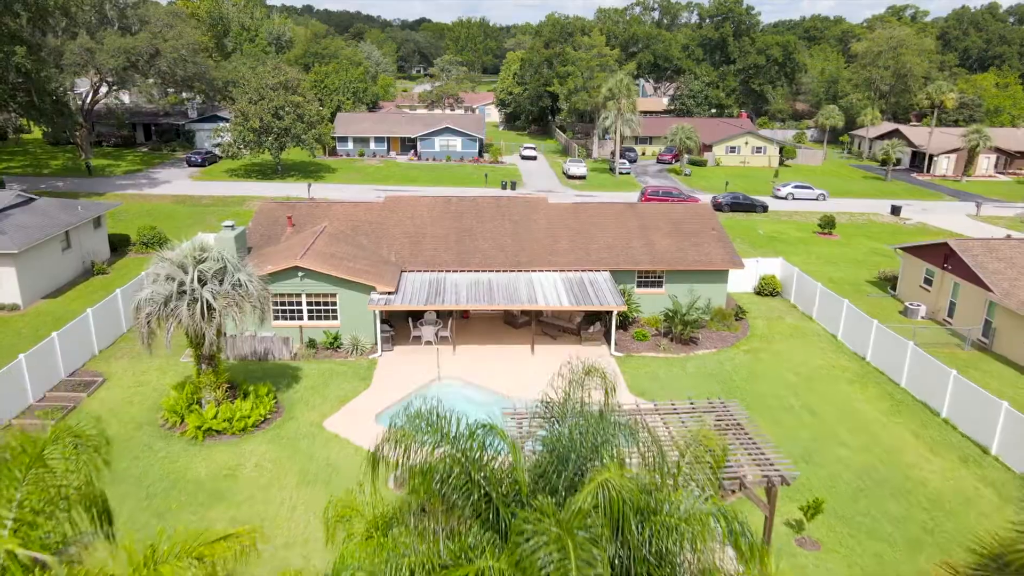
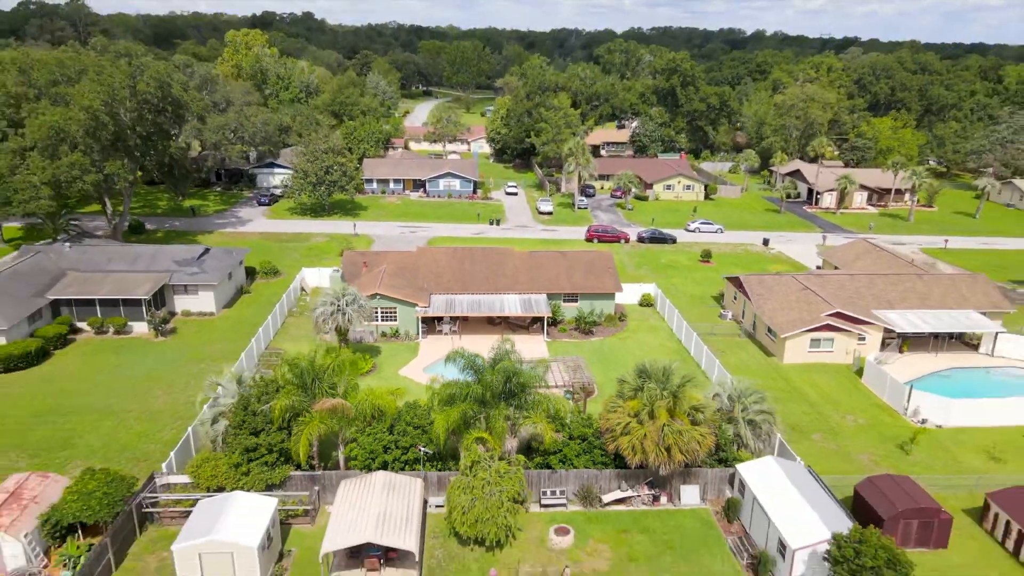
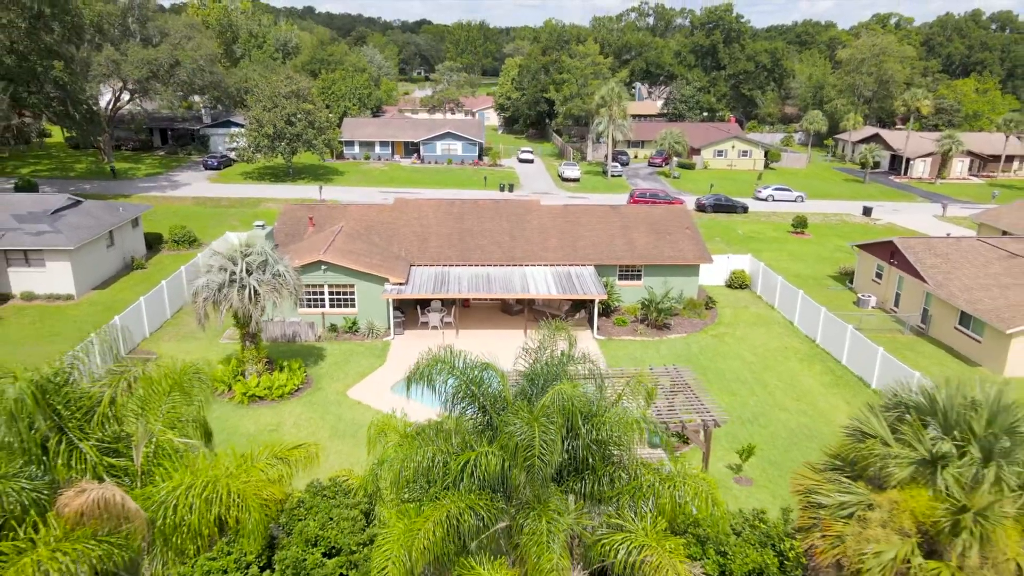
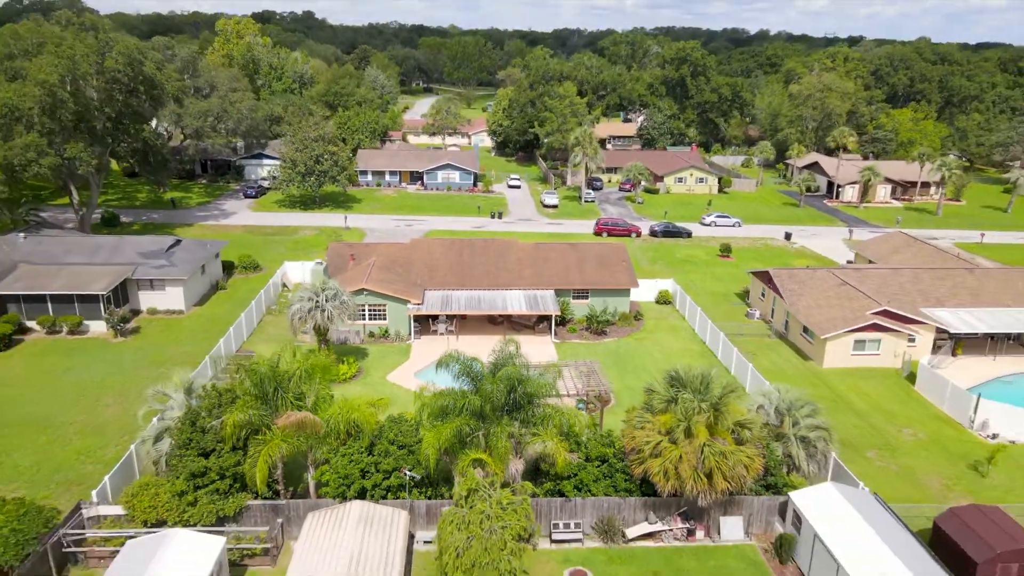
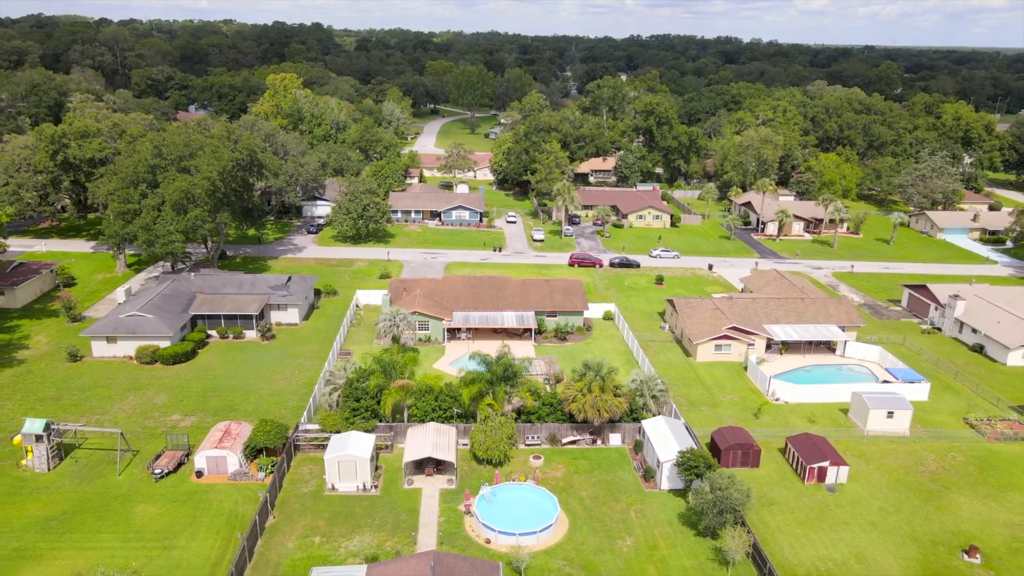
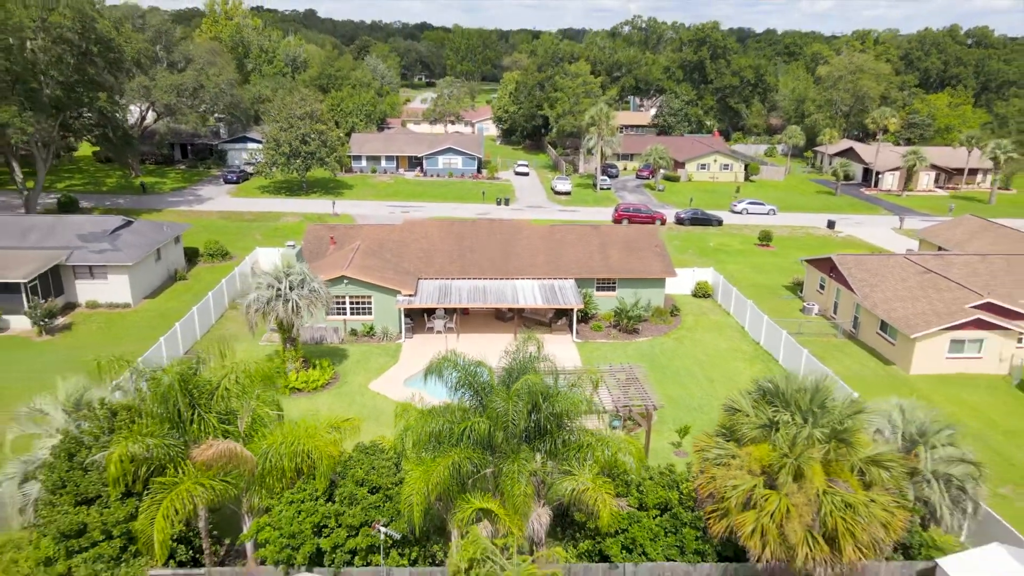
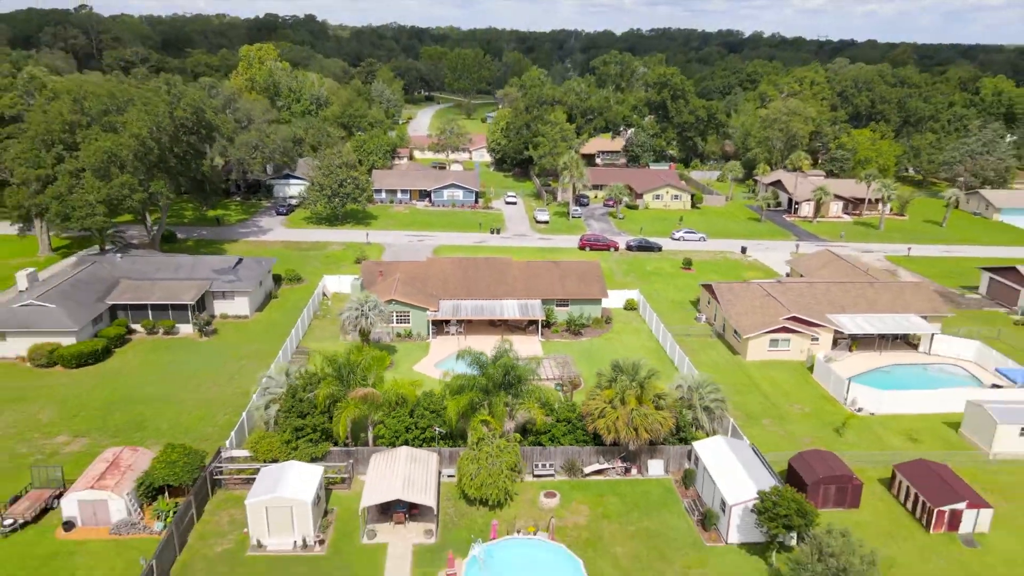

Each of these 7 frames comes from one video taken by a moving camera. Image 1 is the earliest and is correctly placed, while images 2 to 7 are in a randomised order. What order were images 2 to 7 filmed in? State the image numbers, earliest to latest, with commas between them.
3, 6, 4, 2, 7, 5
